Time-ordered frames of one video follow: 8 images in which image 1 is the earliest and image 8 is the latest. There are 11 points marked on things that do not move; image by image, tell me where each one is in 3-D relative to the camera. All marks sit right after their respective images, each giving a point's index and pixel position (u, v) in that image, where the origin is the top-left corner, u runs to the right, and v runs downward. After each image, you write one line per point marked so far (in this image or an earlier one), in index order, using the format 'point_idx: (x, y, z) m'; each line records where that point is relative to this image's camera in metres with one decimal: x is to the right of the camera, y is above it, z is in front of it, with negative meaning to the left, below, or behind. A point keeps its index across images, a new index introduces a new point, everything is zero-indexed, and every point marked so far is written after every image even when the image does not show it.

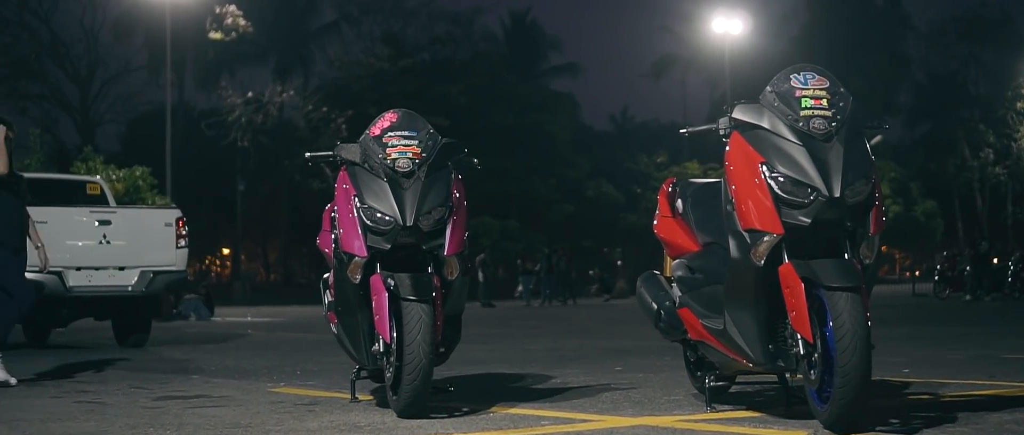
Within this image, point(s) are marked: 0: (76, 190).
0: (-5.1, +0.3, +15.6) m
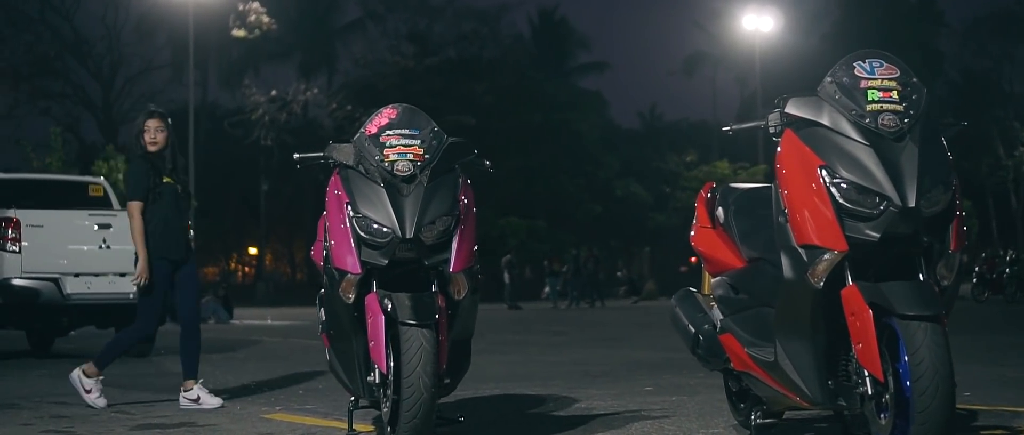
0: (-4.8, +0.3, +14.8) m
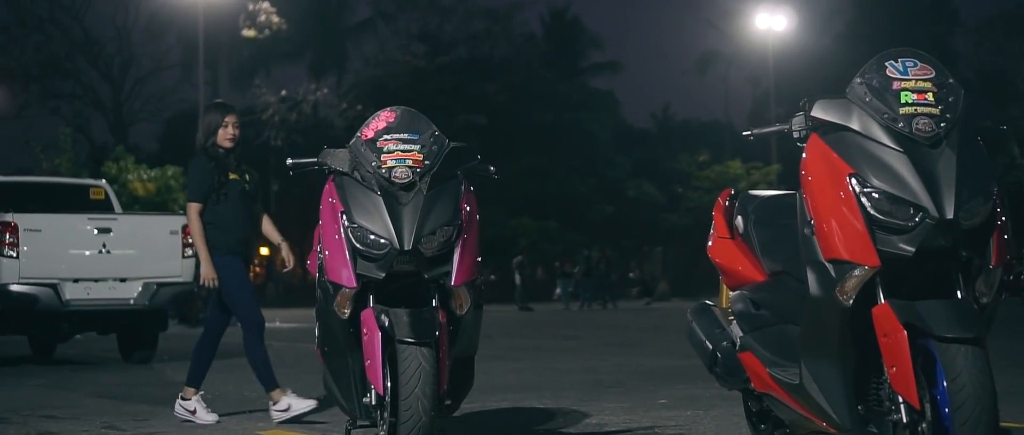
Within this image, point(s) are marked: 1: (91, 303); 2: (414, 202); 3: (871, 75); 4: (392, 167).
0: (-4.7, +0.3, +14.5) m
1: (-3.9, -0.8, +12.2) m
2: (-0.4, +0.1, +5.5) m
3: (+1.3, +0.5, +4.7) m
4: (-0.5, +0.2, +5.6) m
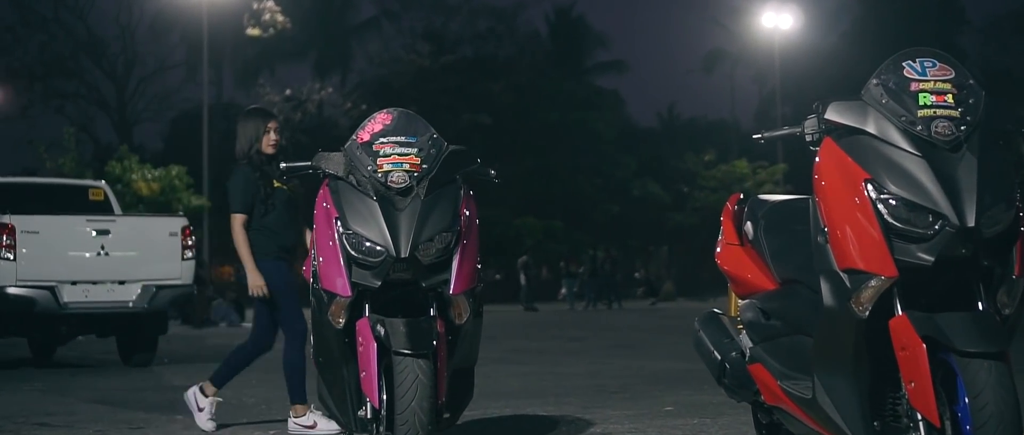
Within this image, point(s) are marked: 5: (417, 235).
0: (-4.7, +0.2, +14.3) m
1: (-3.8, -0.8, +12.0) m
2: (-0.4, 0.0, +5.3) m
3: (+1.3, +0.5, +4.5) m
4: (-0.5, +0.2, +5.4) m
5: (-0.4, -0.1, +5.3) m
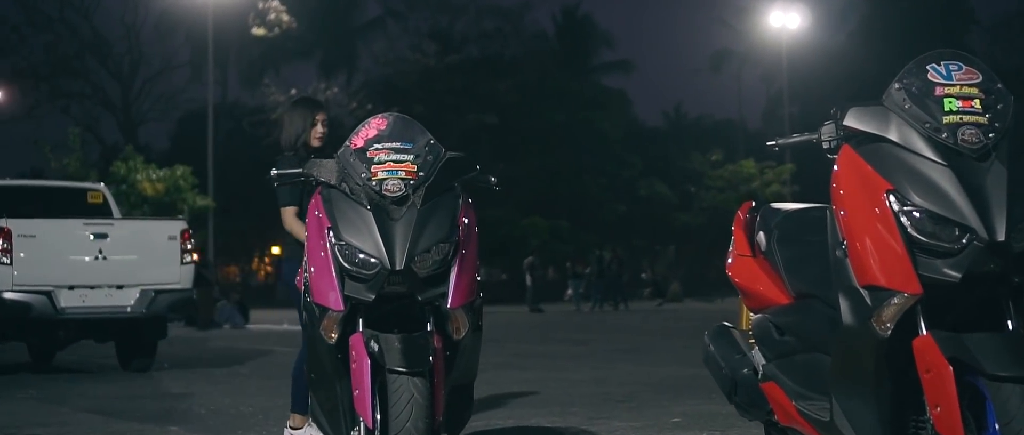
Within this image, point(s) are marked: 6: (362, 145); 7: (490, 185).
0: (-4.7, +0.2, +14.1) m
1: (-3.8, -0.8, +11.8) m
2: (-0.4, 0.0, +5.1) m
3: (+1.3, +0.4, +4.3) m
4: (-0.5, +0.2, +5.1) m
5: (-0.4, -0.1, +5.0) m
6: (-0.6, +0.3, +5.3) m
7: (-0.1, +0.1, +6.0) m
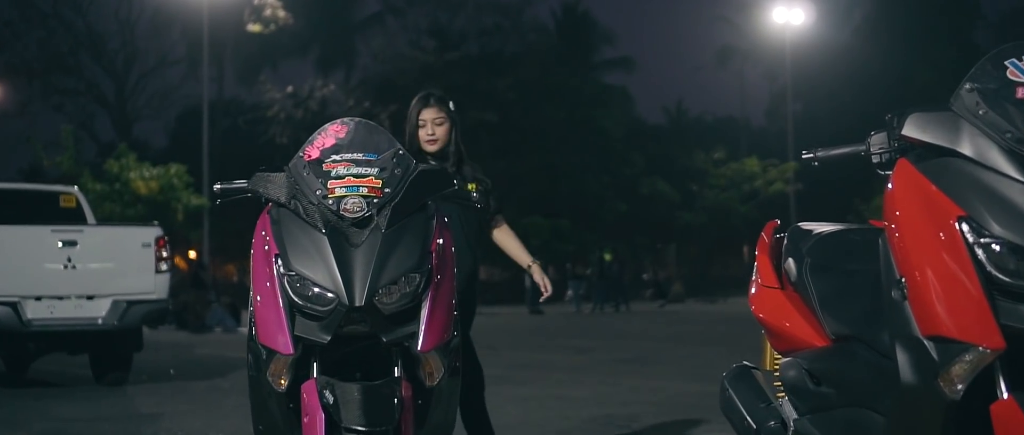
0: (-4.7, +0.1, +13.3) m
1: (-3.9, -0.9, +11.0) m
2: (-0.5, -0.1, +4.3) m
3: (+1.2, +0.4, +3.5) m
4: (-0.6, +0.1, +4.3) m
5: (-0.4, -0.2, +4.2) m
6: (-0.7, +0.2, +4.5) m
7: (-0.1, +0.1, +5.2) m
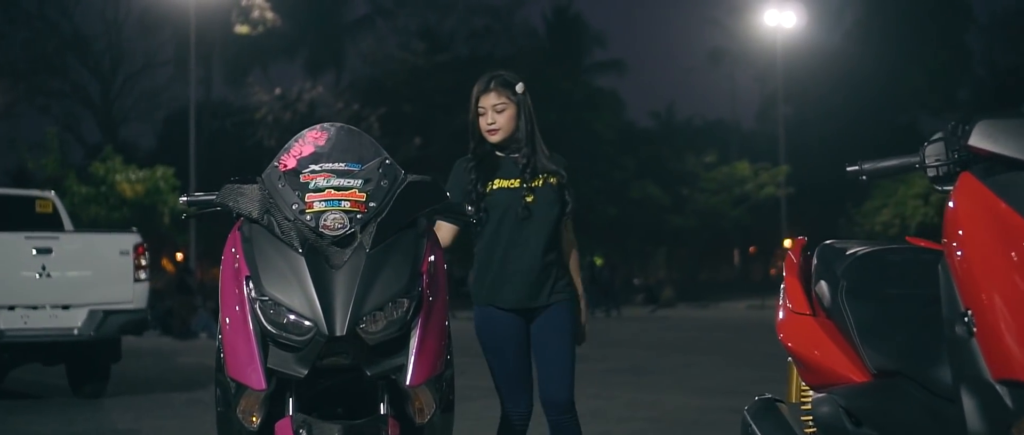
0: (-4.8, +0.1, +12.7) m
1: (-3.9, -1.0, +10.5) m
2: (-0.5, -0.1, +3.8) m
3: (+1.2, +0.3, +3.0) m
4: (-0.6, 0.0, +3.8) m
5: (-0.4, -0.2, +3.7) m
6: (-0.7, +0.2, +4.0) m
7: (-0.2, 0.0, +4.7) m
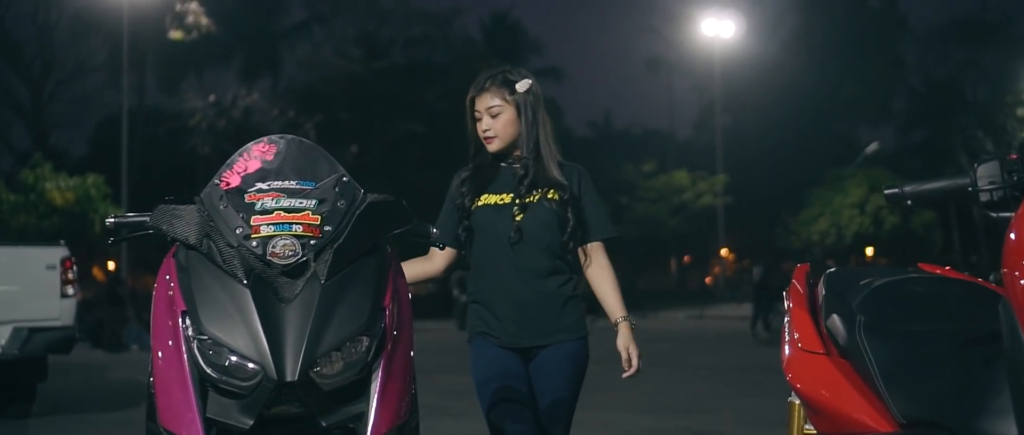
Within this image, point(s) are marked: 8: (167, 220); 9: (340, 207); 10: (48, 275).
0: (-5.3, 0.0, +12.0) m
1: (-4.3, -1.1, +9.8) m
2: (-0.5, -0.2, +3.3) m
3: (+1.2, +0.2, +2.6) m
4: (-0.6, 0.0, +3.3) m
5: (-0.5, -0.3, +3.2) m
6: (-0.7, +0.1, +3.5) m
7: (-0.3, -0.1, +4.2) m
8: (-0.9, 0.0, +3.6) m
9: (-0.5, 0.0, +3.5) m
10: (-3.7, -0.5, +10.3) m
